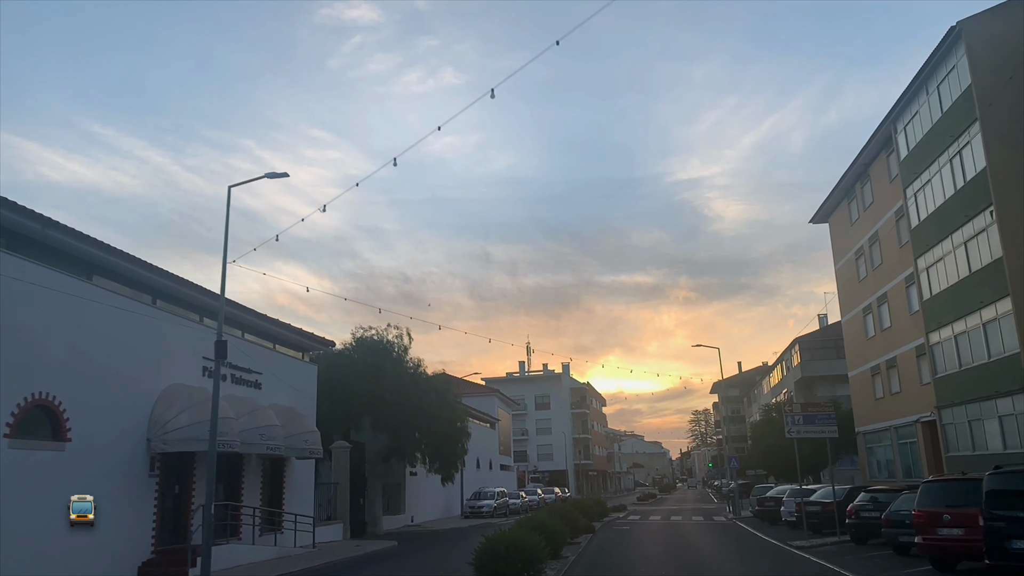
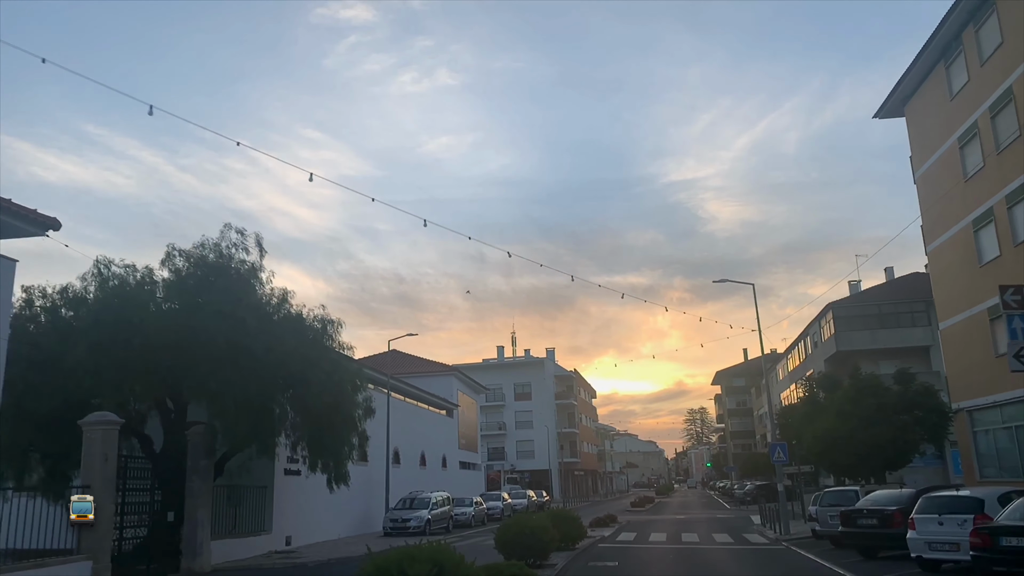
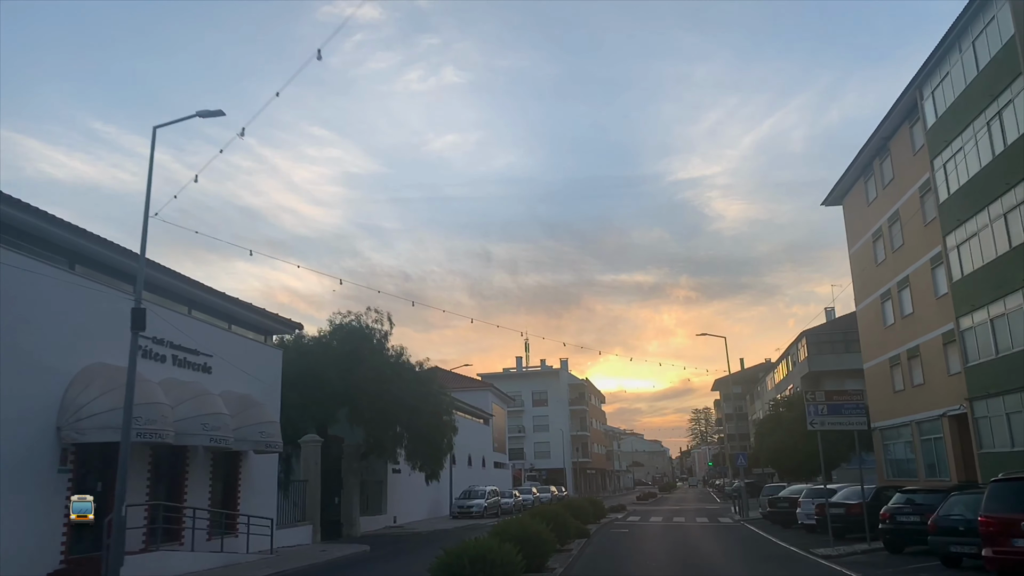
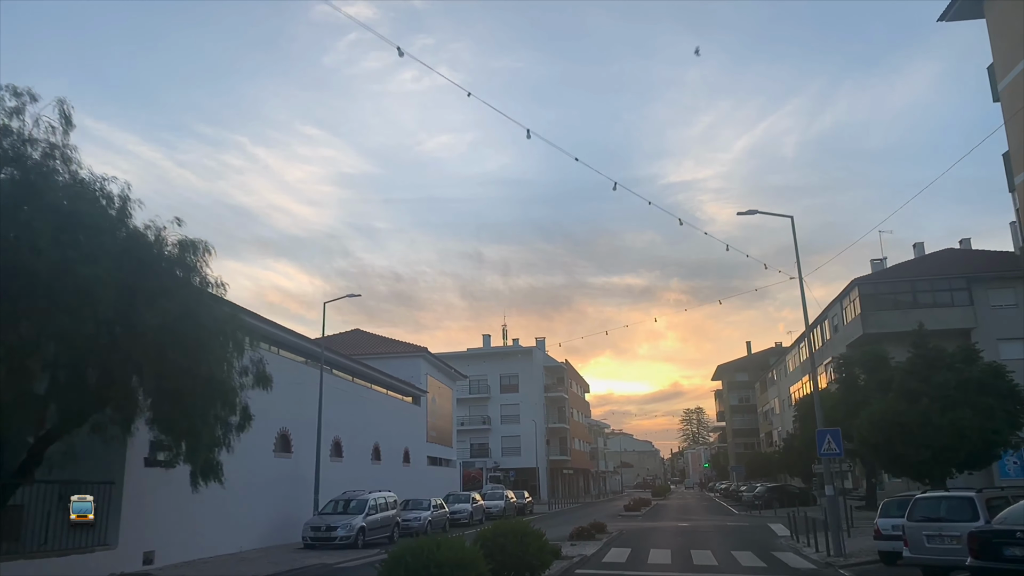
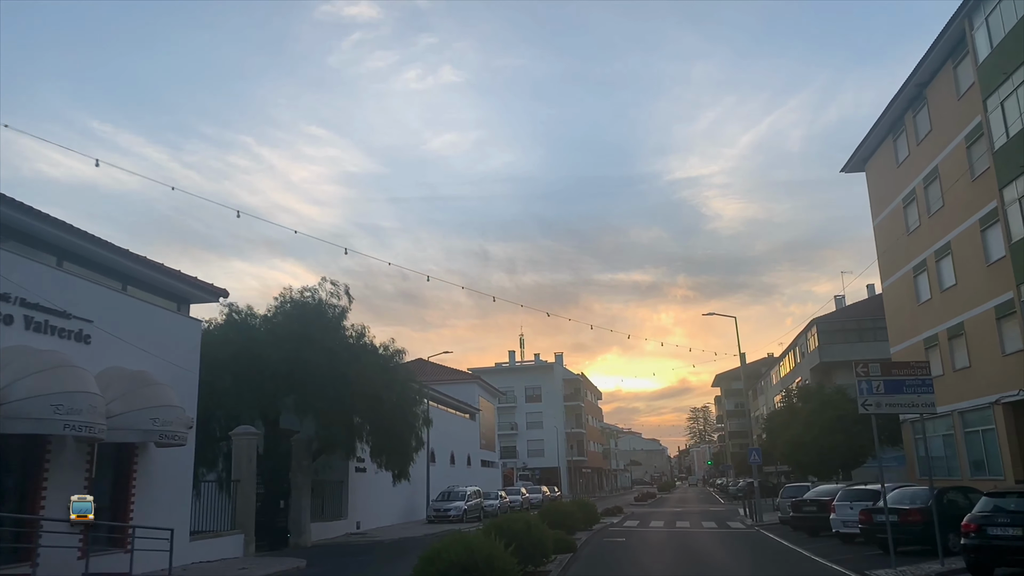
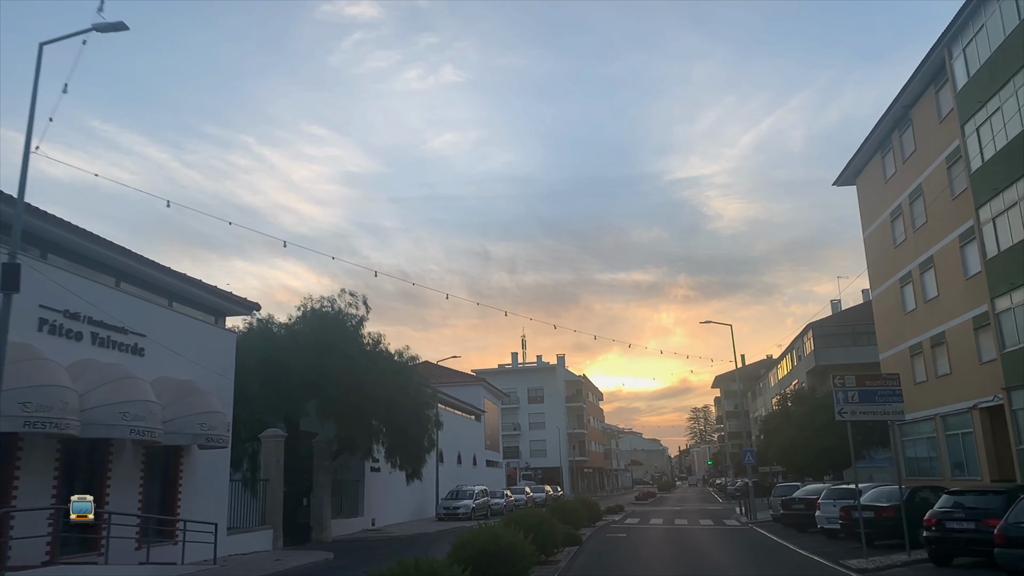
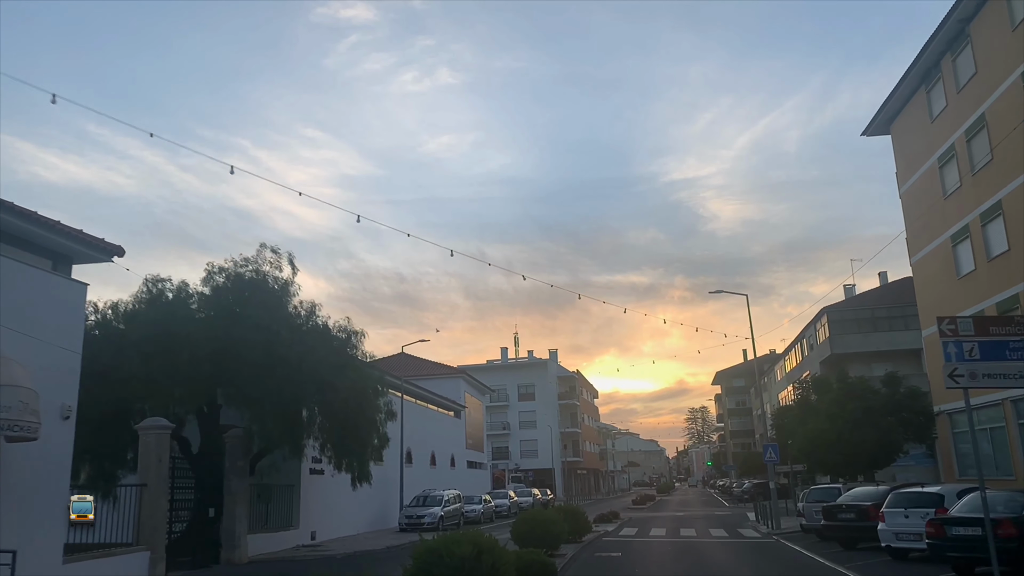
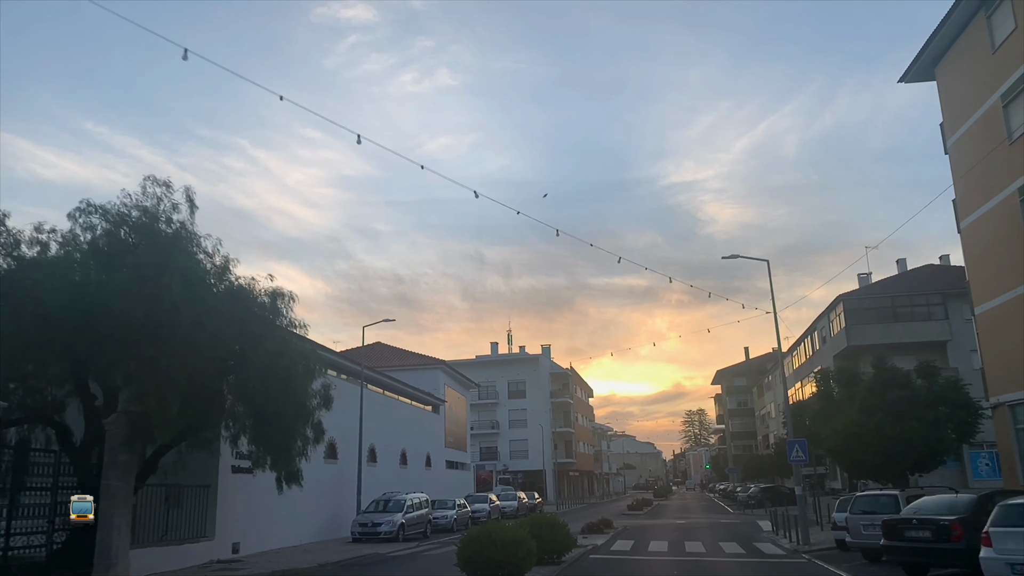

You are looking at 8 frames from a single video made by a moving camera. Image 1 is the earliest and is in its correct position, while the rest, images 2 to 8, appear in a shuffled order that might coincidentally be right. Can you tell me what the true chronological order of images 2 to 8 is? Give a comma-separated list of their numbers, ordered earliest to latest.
3, 6, 5, 7, 2, 8, 4
